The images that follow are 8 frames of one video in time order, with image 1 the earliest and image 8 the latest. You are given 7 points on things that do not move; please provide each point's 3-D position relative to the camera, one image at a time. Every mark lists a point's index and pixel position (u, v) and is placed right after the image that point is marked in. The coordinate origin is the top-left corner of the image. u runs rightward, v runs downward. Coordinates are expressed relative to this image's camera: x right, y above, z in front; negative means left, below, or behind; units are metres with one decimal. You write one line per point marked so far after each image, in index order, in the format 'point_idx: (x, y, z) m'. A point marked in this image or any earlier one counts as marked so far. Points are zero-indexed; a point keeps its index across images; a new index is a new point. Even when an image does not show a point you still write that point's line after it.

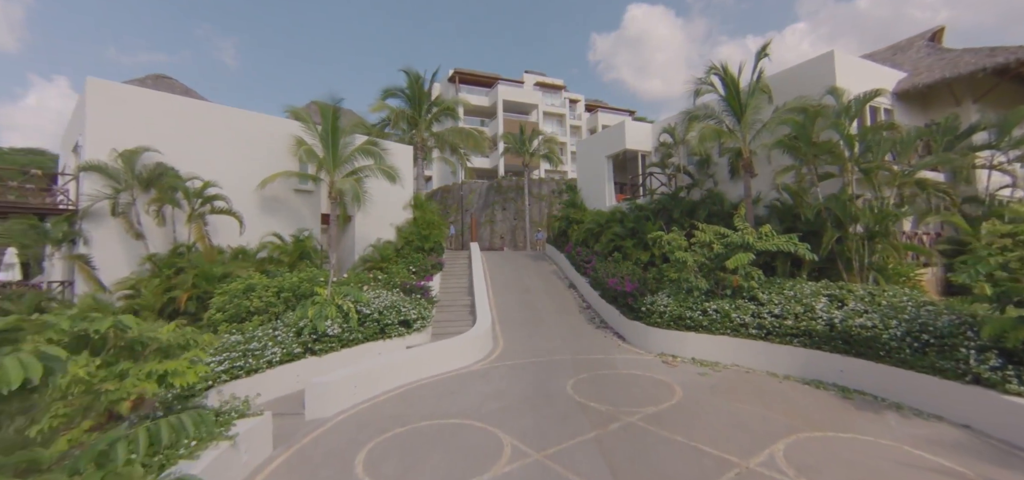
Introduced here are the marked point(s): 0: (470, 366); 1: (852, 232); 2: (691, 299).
0: (-0.9, -2.8, +9.1) m
1: (+7.2, +0.2, +9.0) m
2: (+3.9, -1.3, +9.3) m
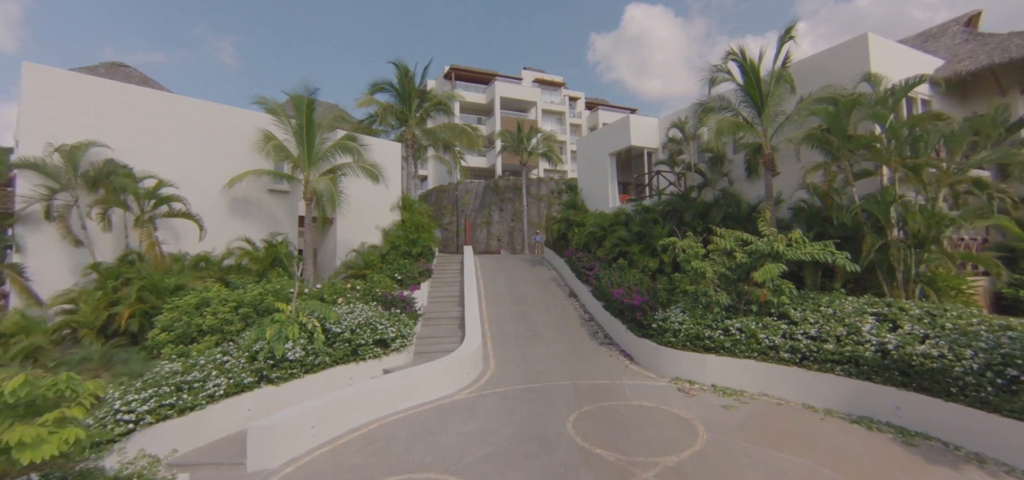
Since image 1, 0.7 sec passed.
0: (-1.1, -2.9, +7.9) m
1: (+7.0, 0.0, +7.8) m
2: (+3.8, -1.4, +8.1) m
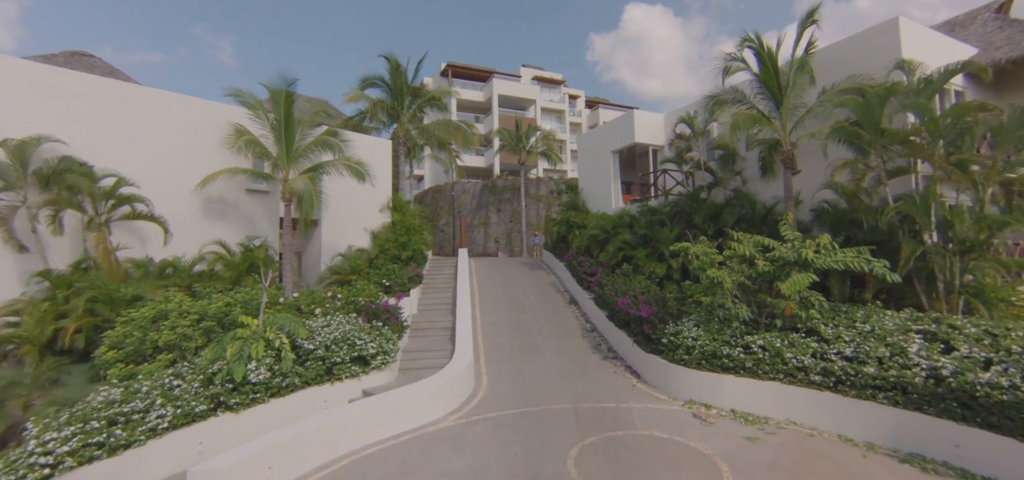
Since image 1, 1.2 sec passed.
0: (-1.2, -3.0, +7.0) m
1: (+6.9, -0.1, +6.9) m
2: (+3.7, -1.5, +7.2) m
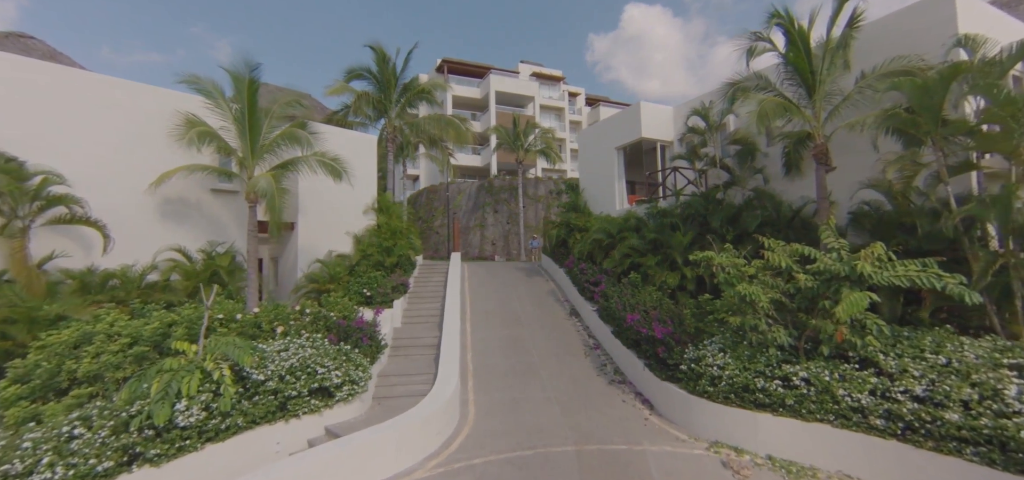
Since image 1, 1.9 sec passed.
0: (-1.3, -3.1, +5.8) m
1: (+6.8, -0.2, +5.7) m
2: (+3.5, -1.7, +6.0) m
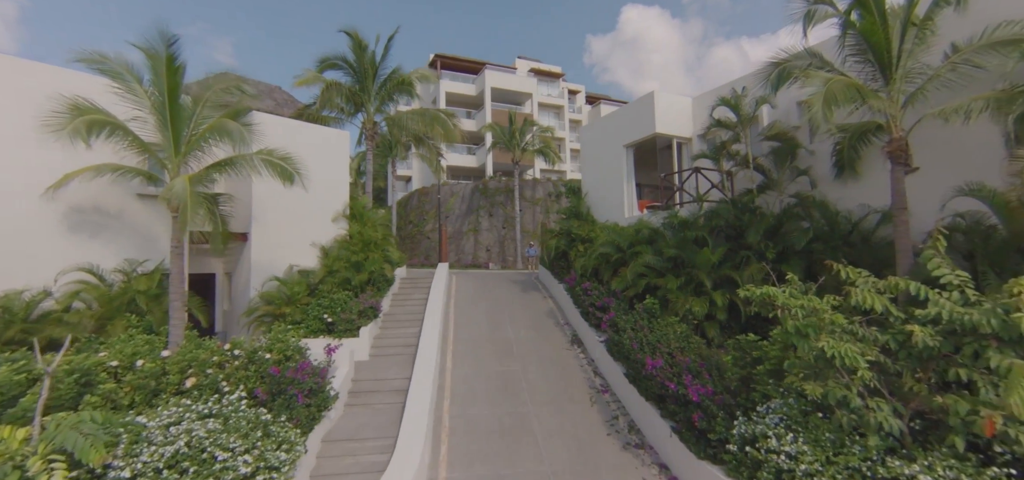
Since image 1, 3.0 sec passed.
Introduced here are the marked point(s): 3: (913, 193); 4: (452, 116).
0: (-1.5, -3.5, +3.9) m
1: (+6.6, -0.5, +3.8) m
2: (+3.3, -2.0, +4.1) m
3: (+6.6, +0.8, +7.1) m
4: (-2.2, +4.6, +15.5) m
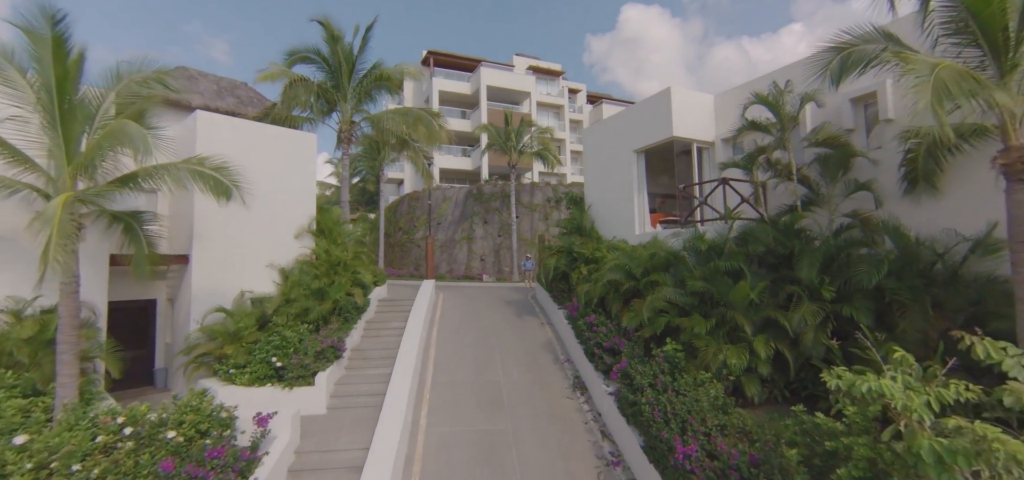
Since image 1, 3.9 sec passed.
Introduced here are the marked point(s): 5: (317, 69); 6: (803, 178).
0: (-1.7, -4.0, +2.3) m
1: (+6.4, -1.0, +2.2) m
2: (+3.1, -2.5, +2.4) m
3: (+6.4, +0.3, +5.4) m
4: (-2.4, +4.1, +13.9) m
5: (-6.0, +5.3, +13.2) m
6: (+5.1, +1.1, +7.4) m
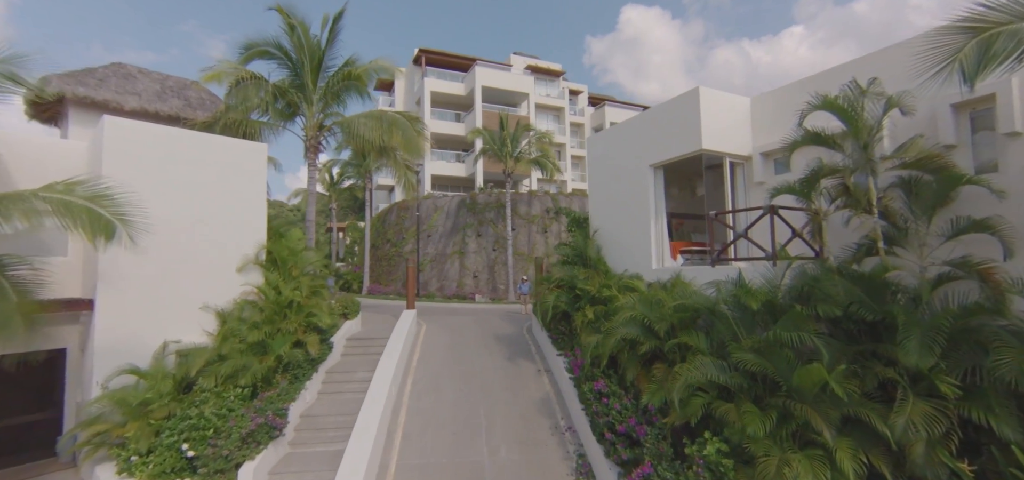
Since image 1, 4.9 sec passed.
0: (-1.9, -4.6, +0.4) m
1: (+6.2, -1.7, +0.3) m
2: (+2.9, -3.2, +0.6) m
3: (+6.2, -0.4, +3.5) m
4: (-2.6, +3.4, +12.0) m
5: (-6.3, +4.6, +11.4) m
6: (+4.9, +0.4, +5.5) m
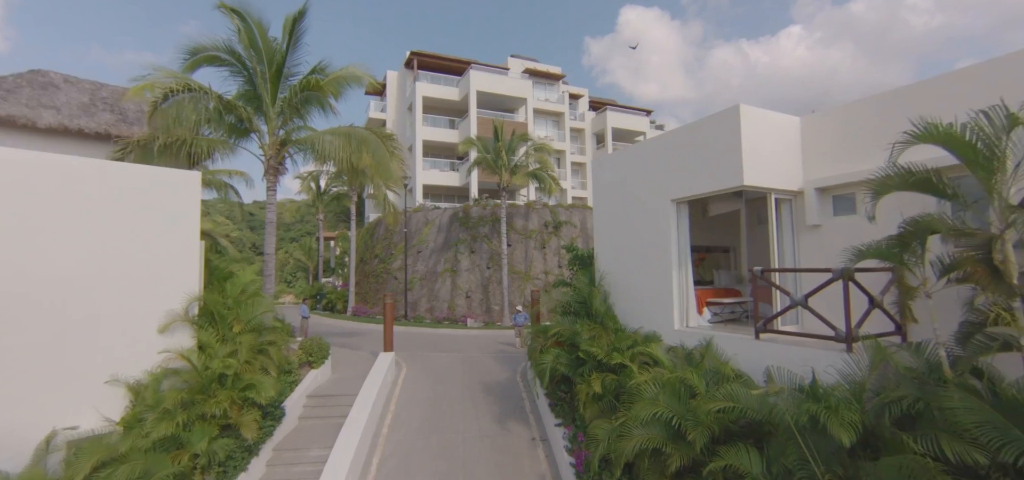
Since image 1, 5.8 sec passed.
0: (-2.1, -5.5, -1.3) m
1: (+6.0, -2.5, -1.3) m
2: (+2.7, -4.0, -1.1) m
3: (+6.0, -1.2, +1.9) m
4: (-2.8, +2.6, +10.4) m
5: (-6.5, +3.8, +9.7) m
6: (+4.7, -0.4, +3.9) m
